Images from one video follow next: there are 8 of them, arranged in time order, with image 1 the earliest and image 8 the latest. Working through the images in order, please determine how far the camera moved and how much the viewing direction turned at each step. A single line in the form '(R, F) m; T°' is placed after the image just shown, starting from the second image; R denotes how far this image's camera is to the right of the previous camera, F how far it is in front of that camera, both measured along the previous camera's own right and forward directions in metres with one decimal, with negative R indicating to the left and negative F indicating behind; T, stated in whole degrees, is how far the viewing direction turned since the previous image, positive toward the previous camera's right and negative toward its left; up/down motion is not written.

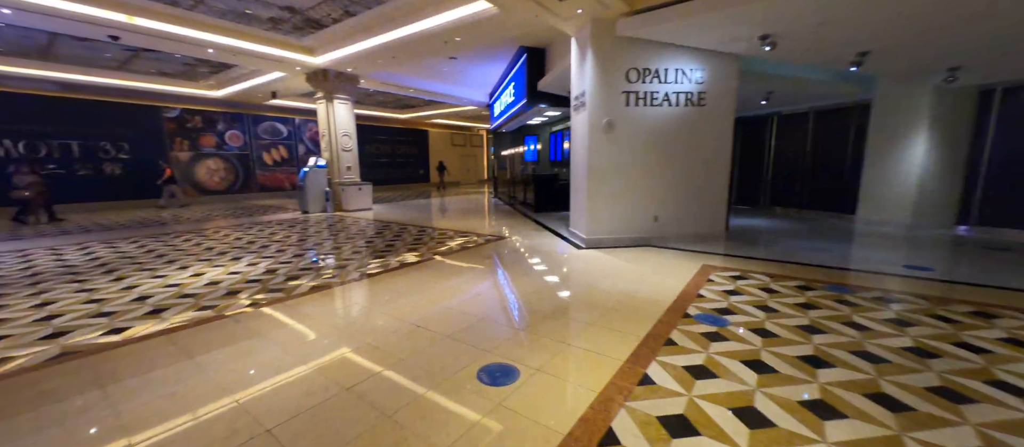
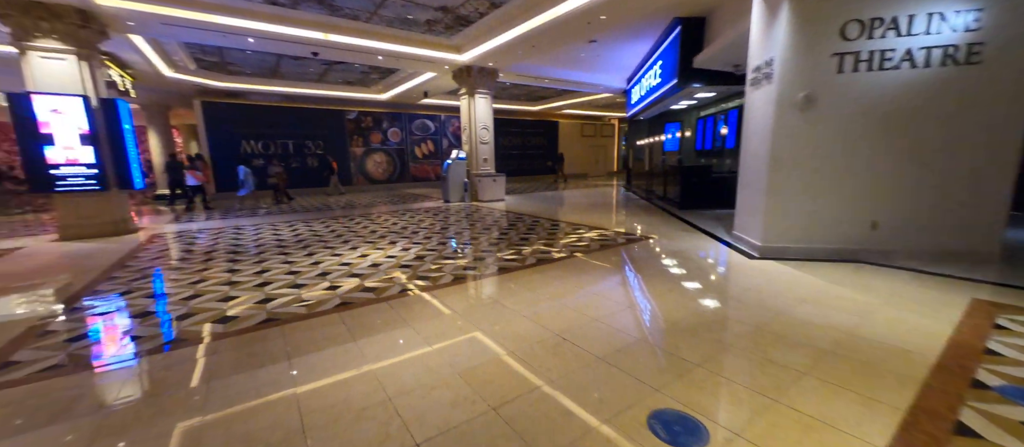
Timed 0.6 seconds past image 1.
(-0.3, +0.4) m; -19°
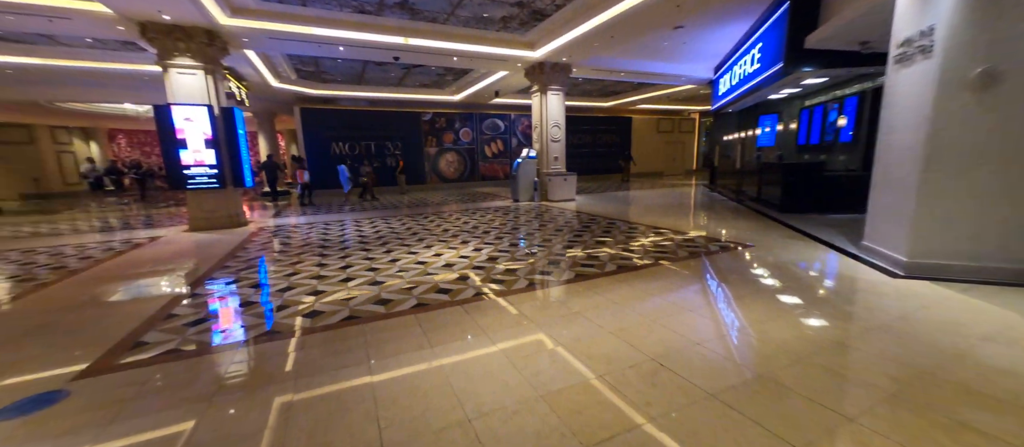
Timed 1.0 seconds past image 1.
(-0.1, +0.2) m; -10°
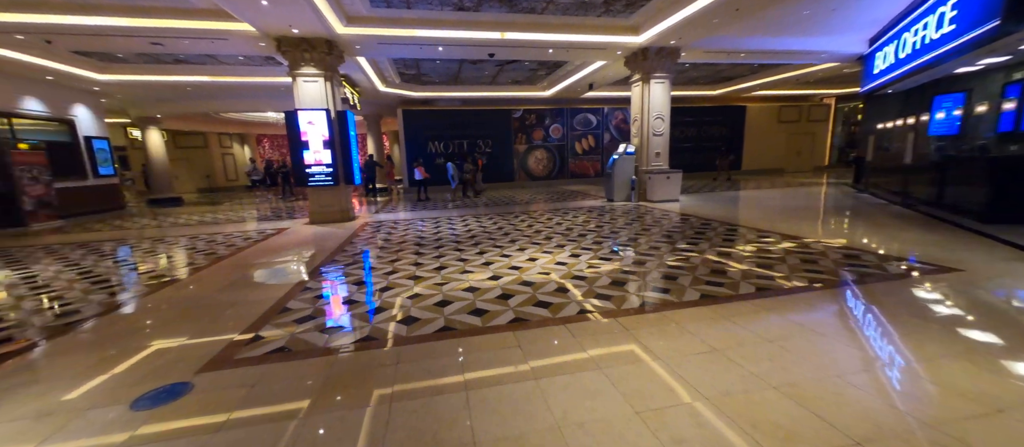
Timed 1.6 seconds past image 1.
(-0.2, +0.4) m; -13°
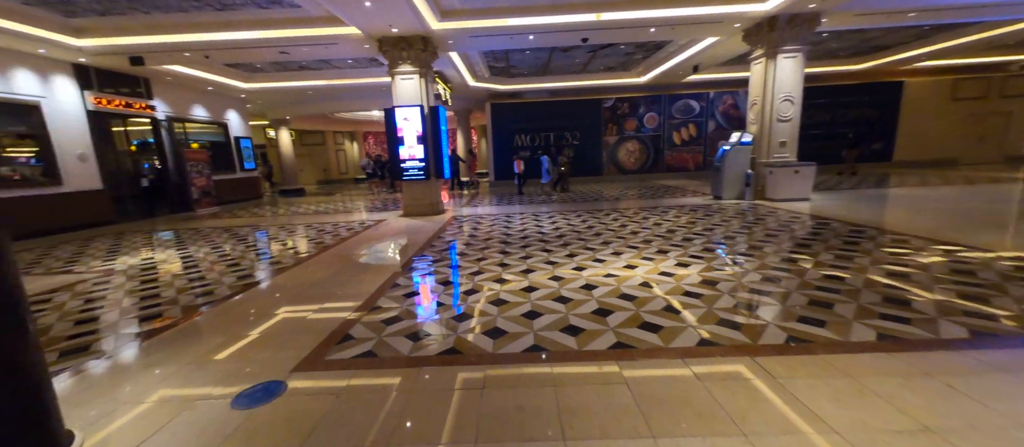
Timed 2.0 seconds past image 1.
(-0.1, +0.4) m; -13°
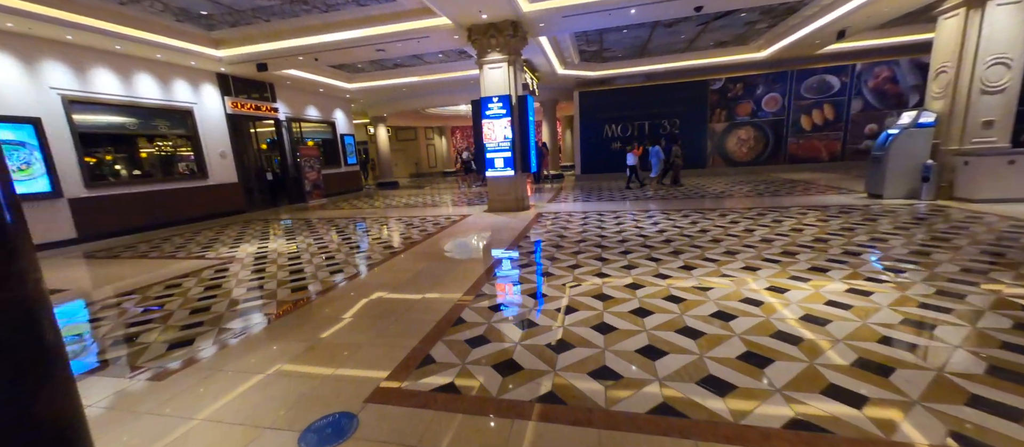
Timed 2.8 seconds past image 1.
(-0.2, +0.5) m; -13°
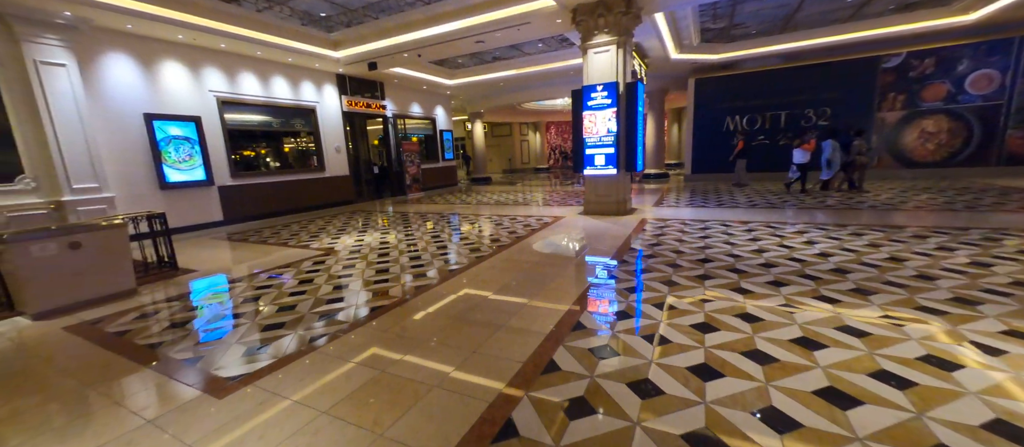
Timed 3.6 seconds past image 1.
(-0.2, +0.6) m; -14°
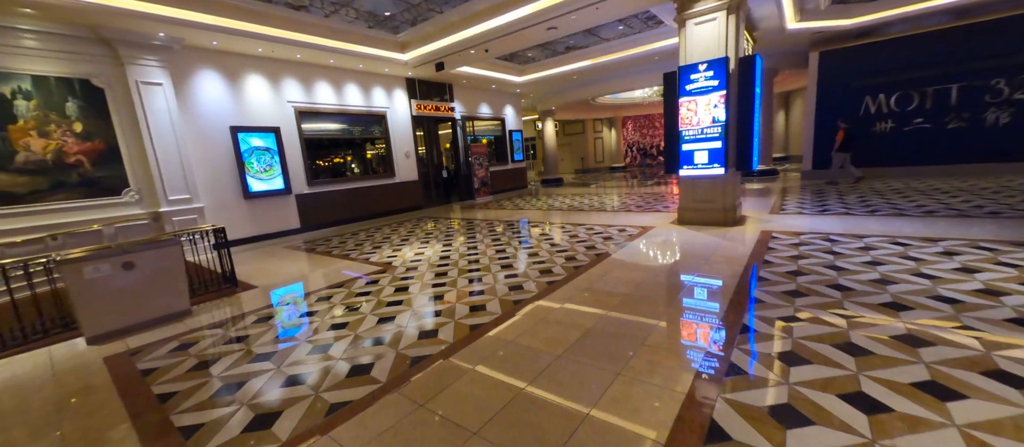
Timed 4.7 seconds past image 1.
(-0.1, +0.8) m; -11°
